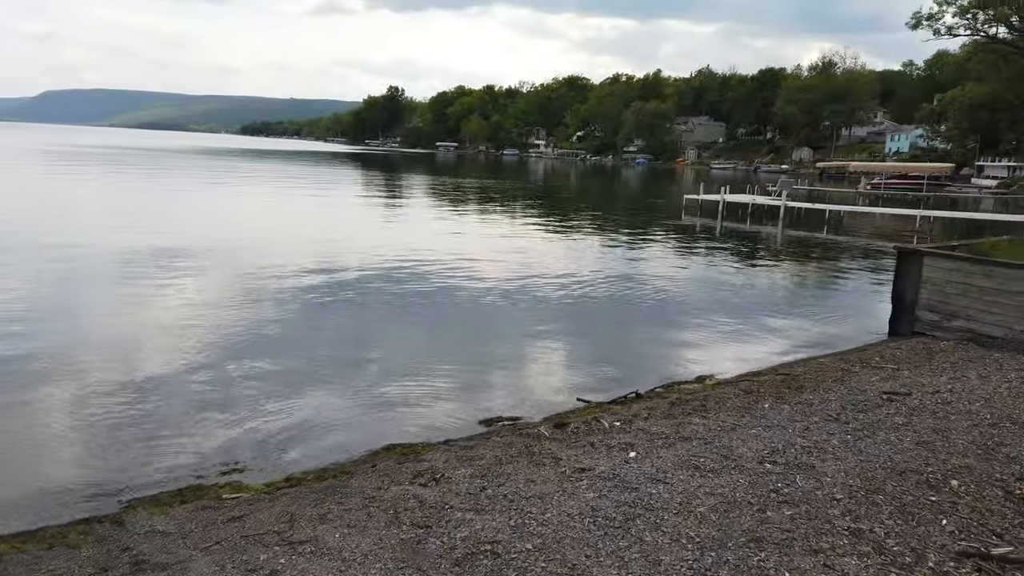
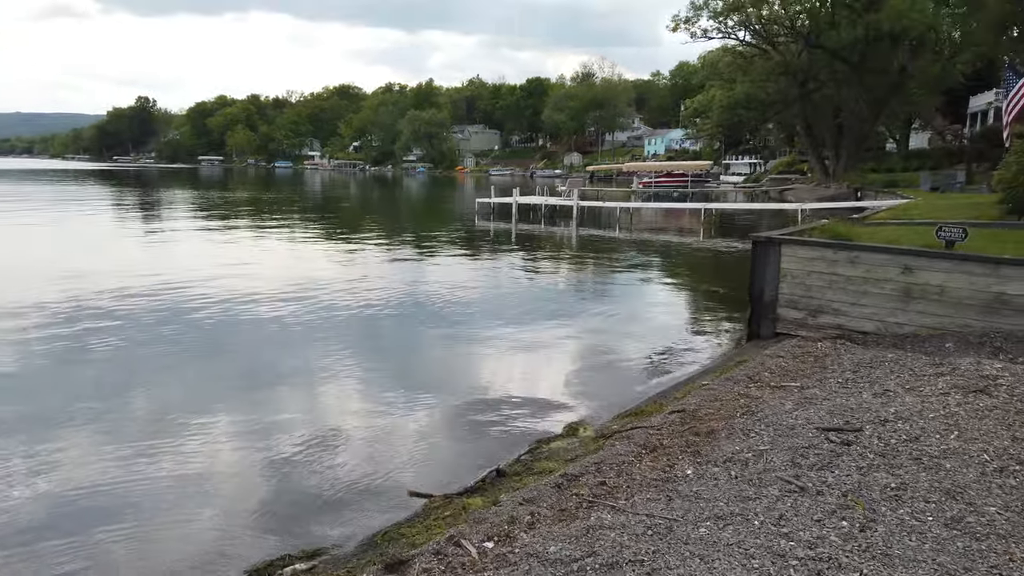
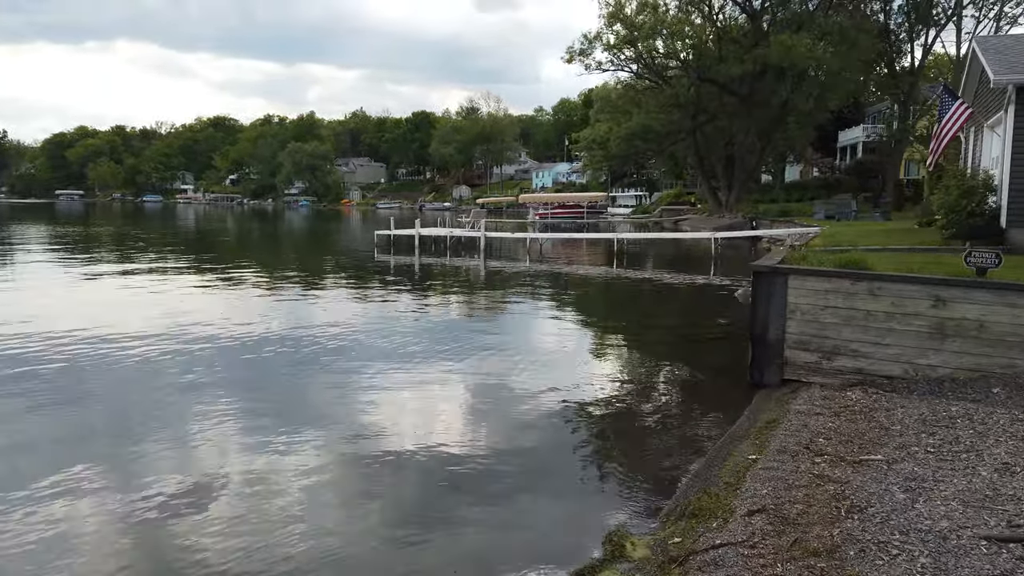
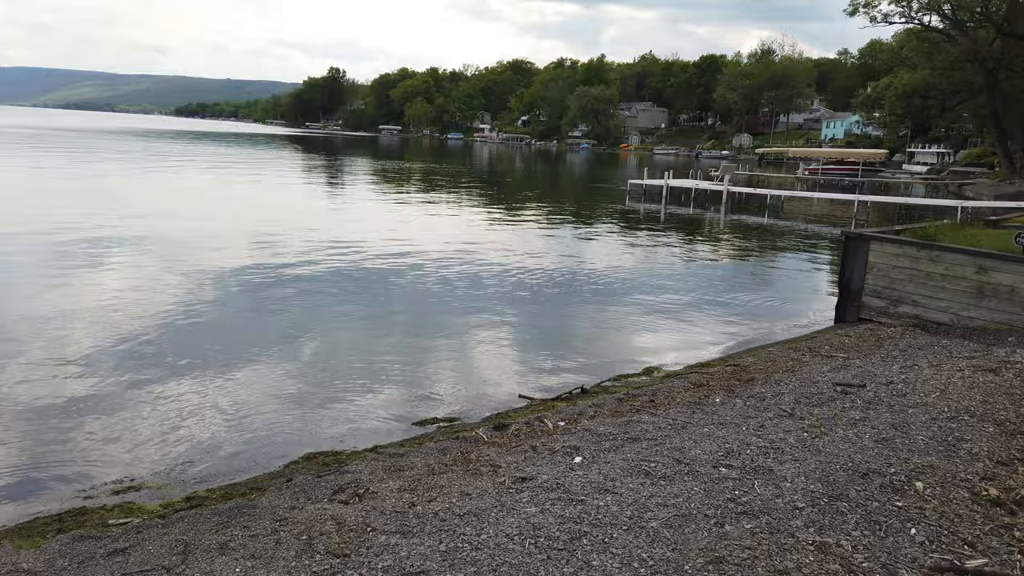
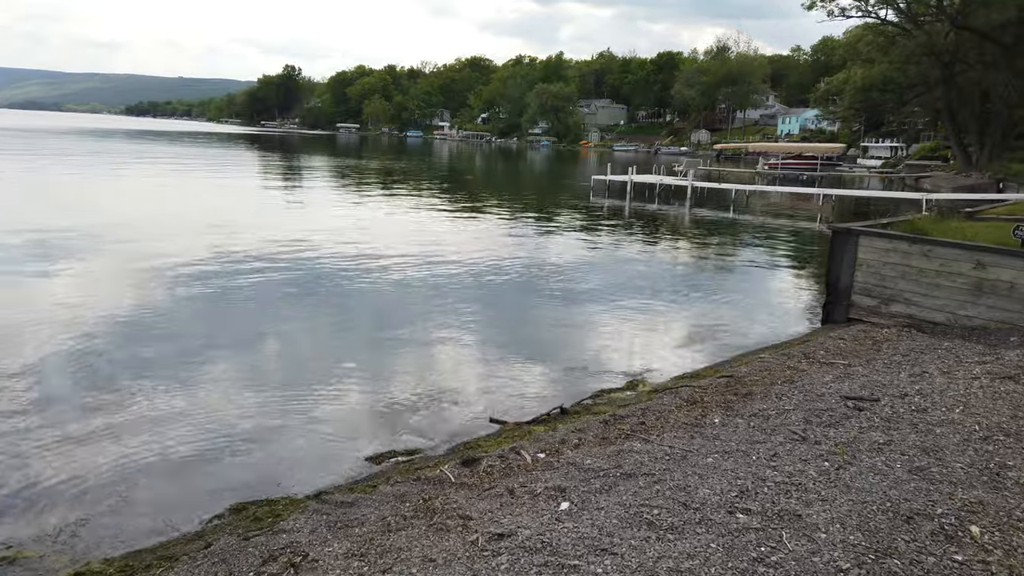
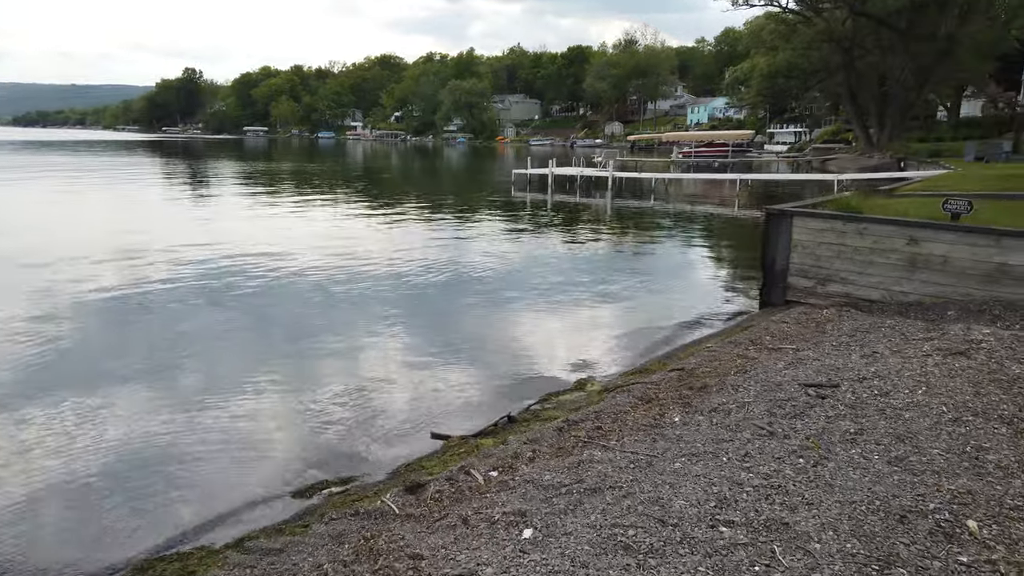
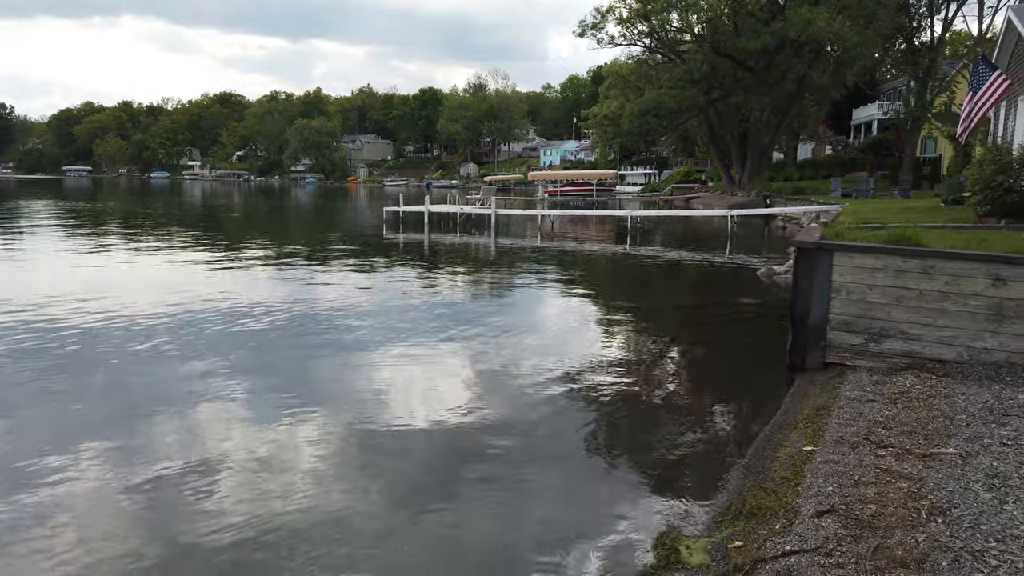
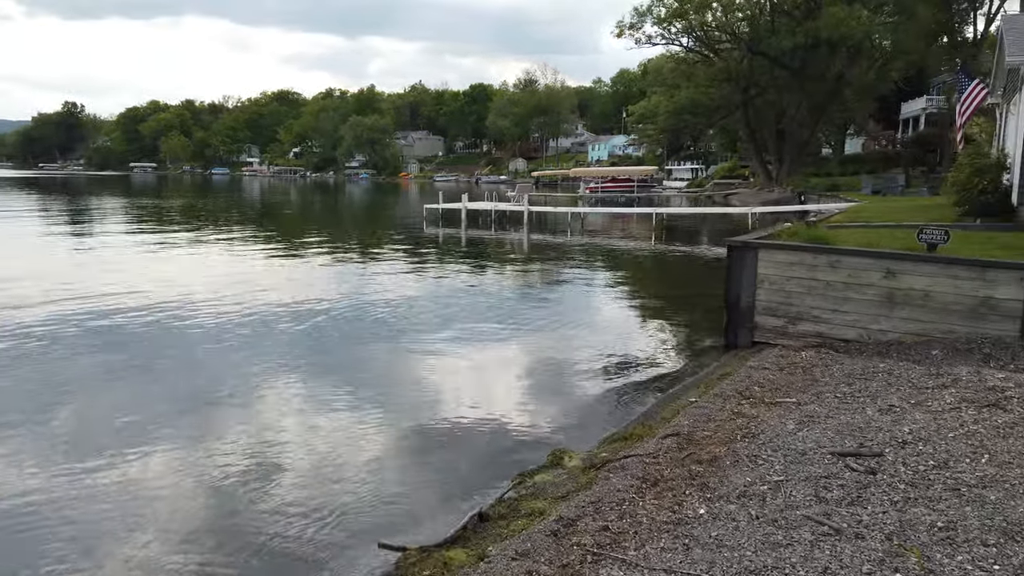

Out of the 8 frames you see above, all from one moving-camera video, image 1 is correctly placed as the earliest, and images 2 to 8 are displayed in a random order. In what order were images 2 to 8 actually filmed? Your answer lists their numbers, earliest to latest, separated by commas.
4, 5, 6, 2, 8, 3, 7
